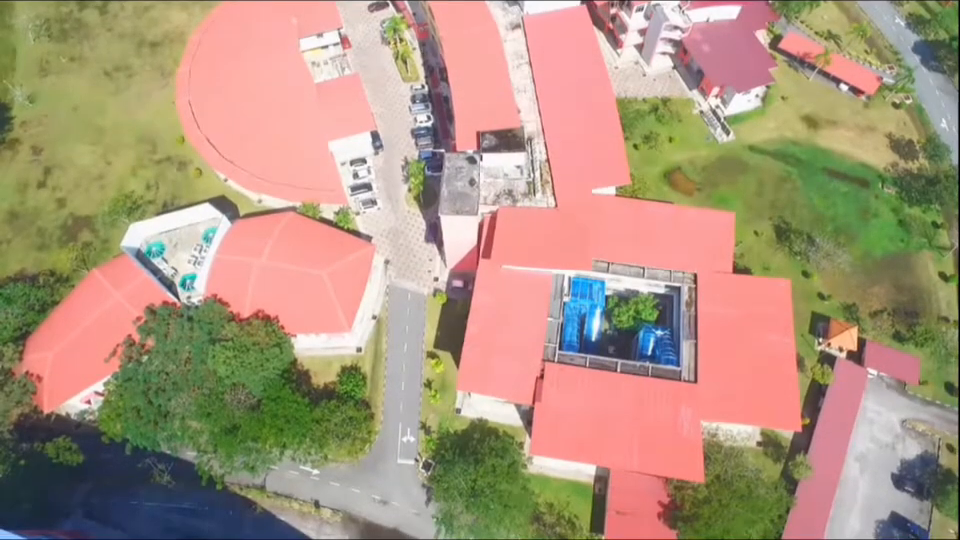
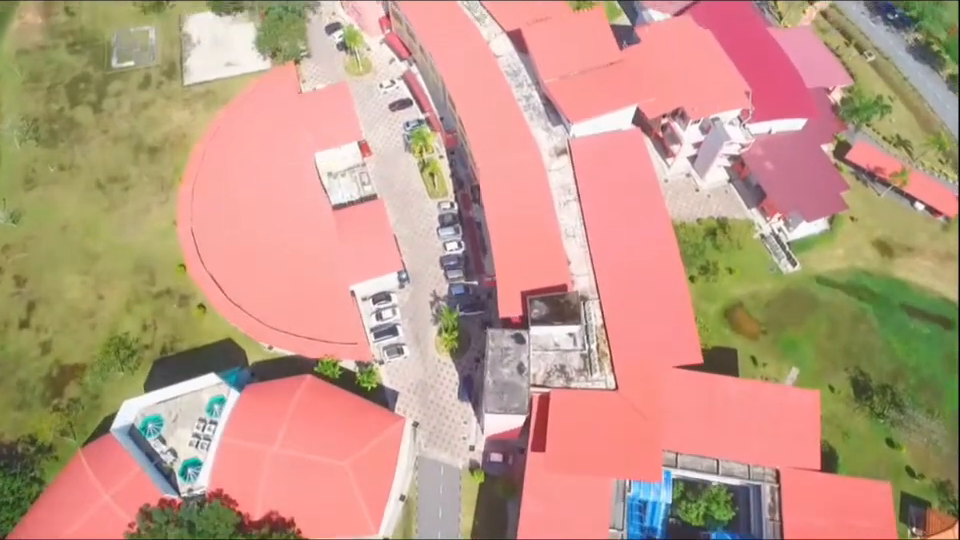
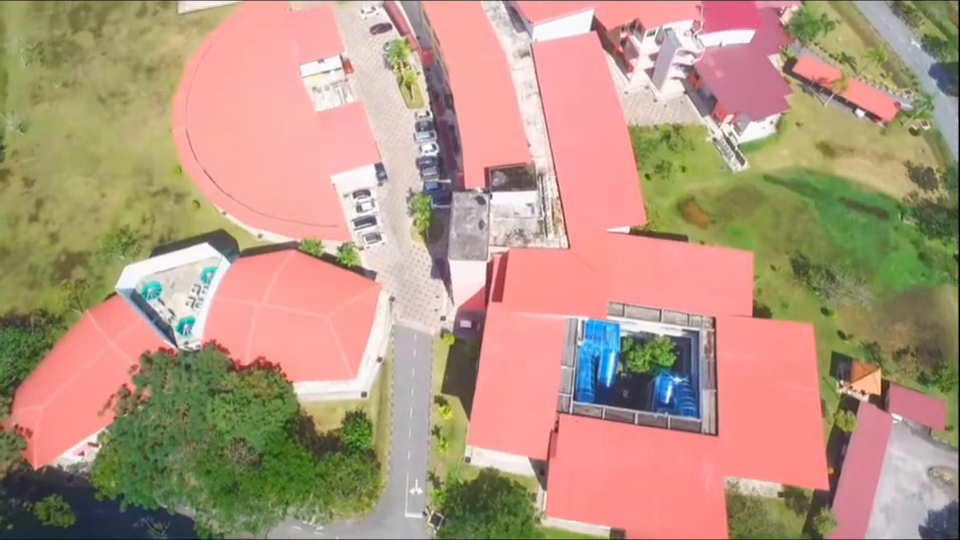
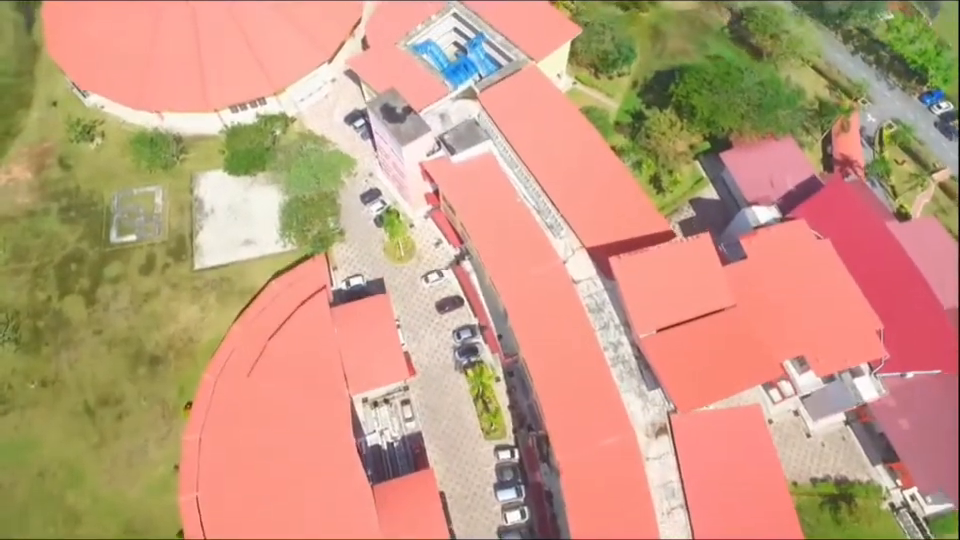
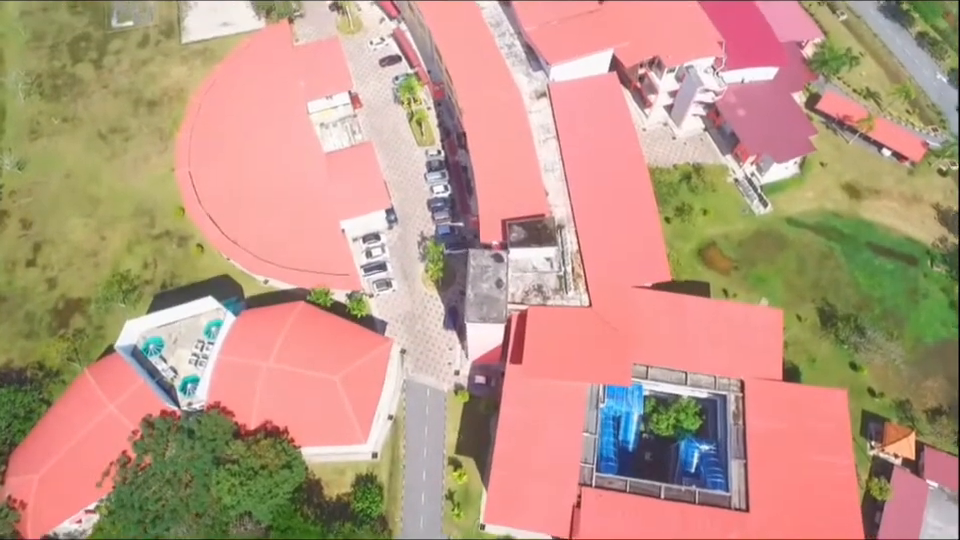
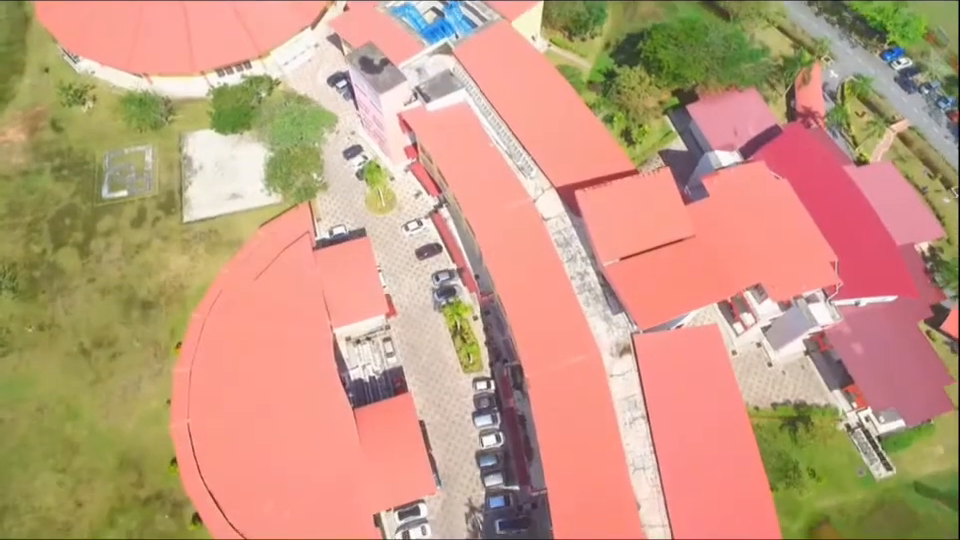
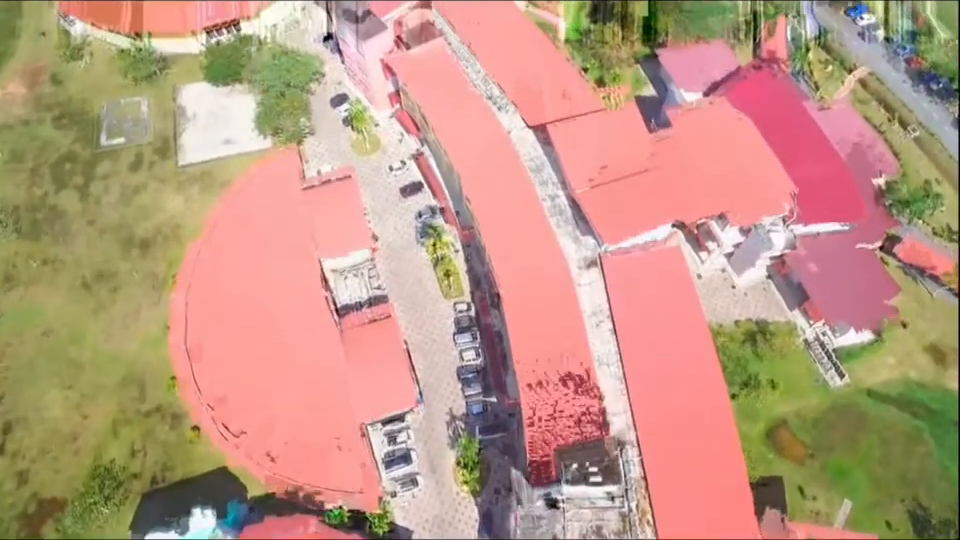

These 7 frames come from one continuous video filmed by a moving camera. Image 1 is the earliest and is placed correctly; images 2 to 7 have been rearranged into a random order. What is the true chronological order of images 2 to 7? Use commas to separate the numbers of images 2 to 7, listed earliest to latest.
3, 5, 2, 7, 6, 4
